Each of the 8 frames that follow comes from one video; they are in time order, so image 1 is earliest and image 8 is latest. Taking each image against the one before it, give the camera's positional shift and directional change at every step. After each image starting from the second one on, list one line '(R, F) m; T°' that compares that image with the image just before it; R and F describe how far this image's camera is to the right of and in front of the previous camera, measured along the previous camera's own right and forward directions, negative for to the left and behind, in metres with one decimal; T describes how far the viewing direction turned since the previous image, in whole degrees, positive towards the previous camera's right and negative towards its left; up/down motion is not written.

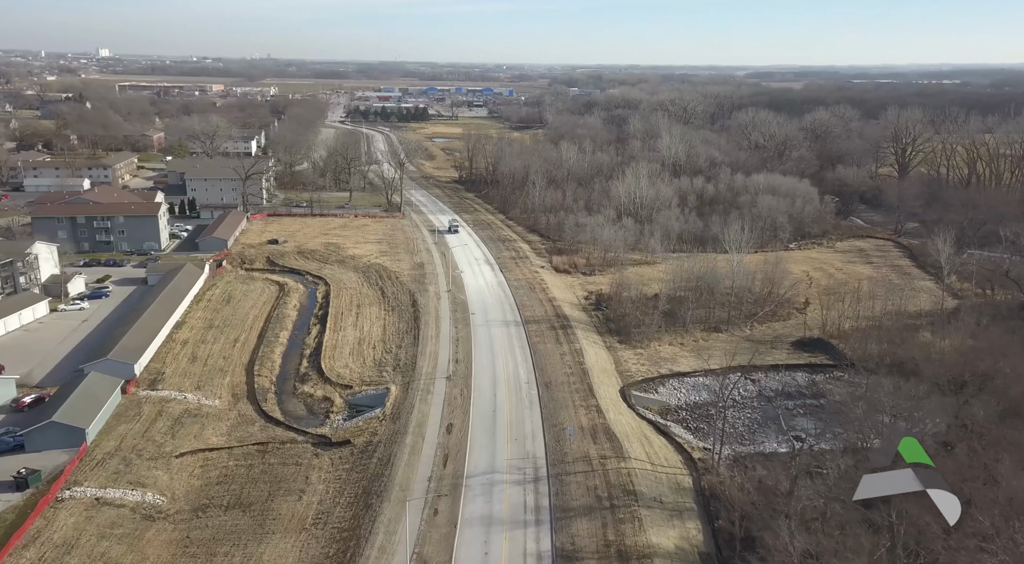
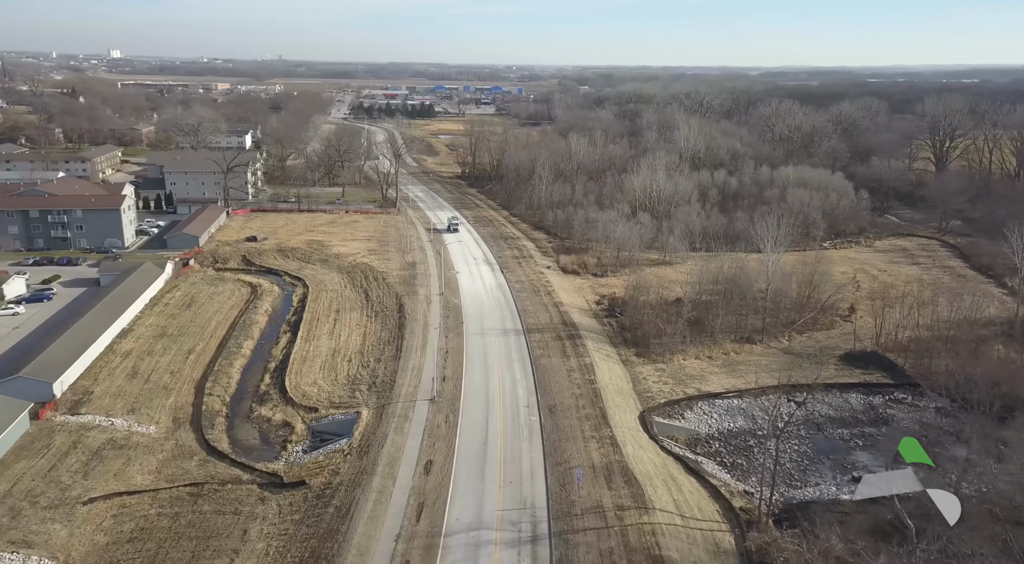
(+0.4, +5.7) m; -1°
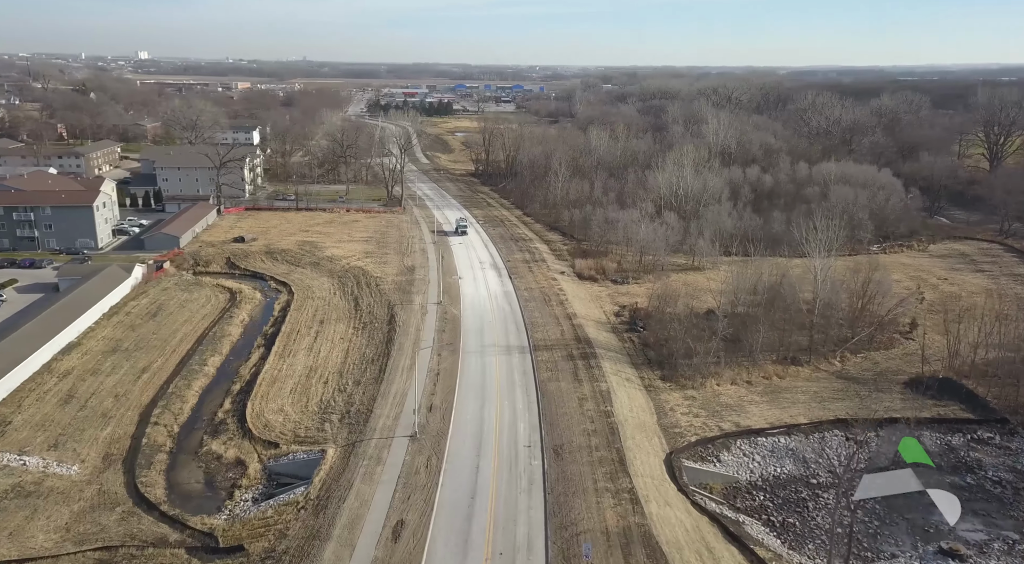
(+0.6, +4.9) m; -1°
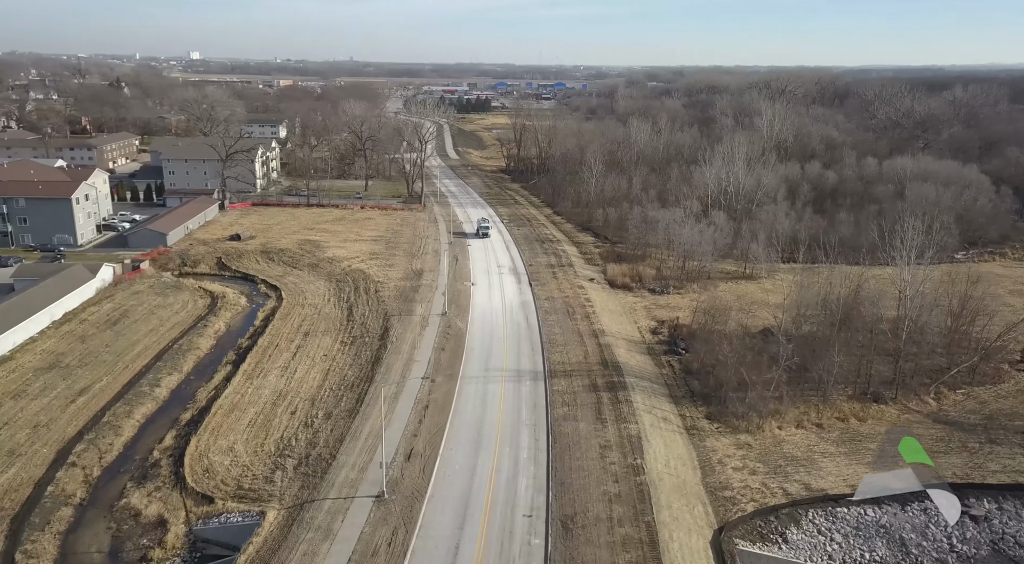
(+0.8, +5.5) m; -3°
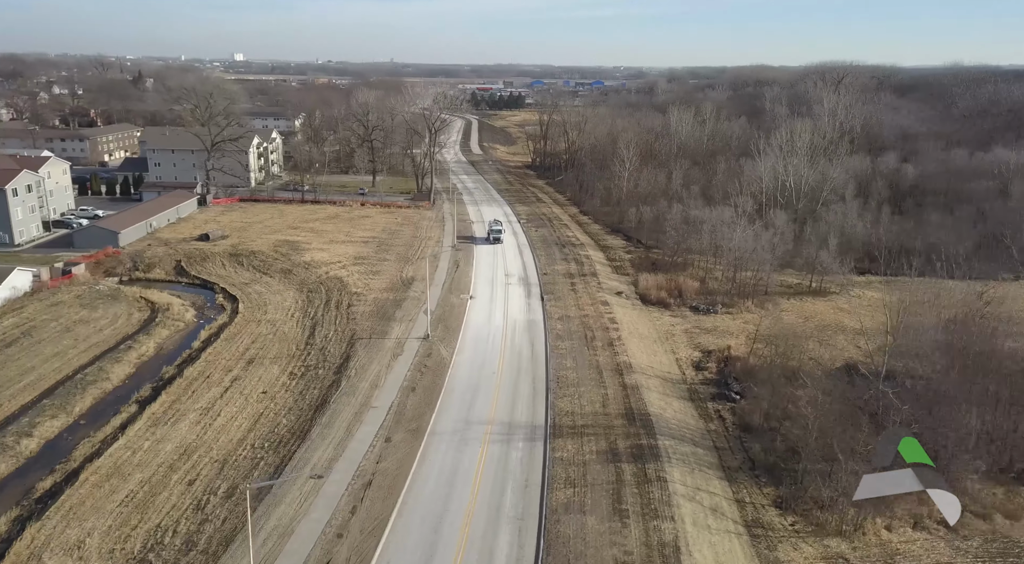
(+1.0, +6.9) m; -2°
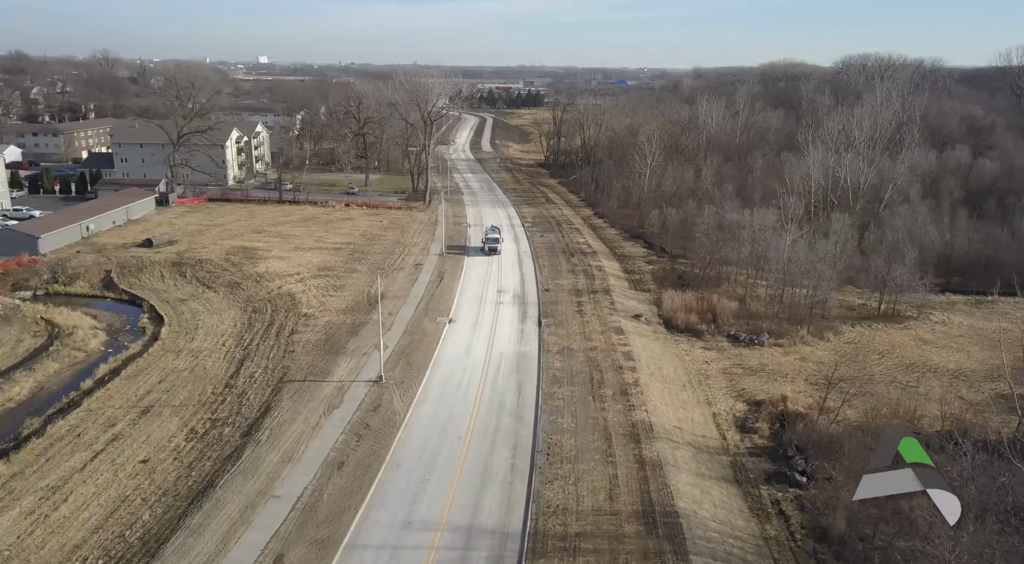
(+0.8, +6.1) m; -1°
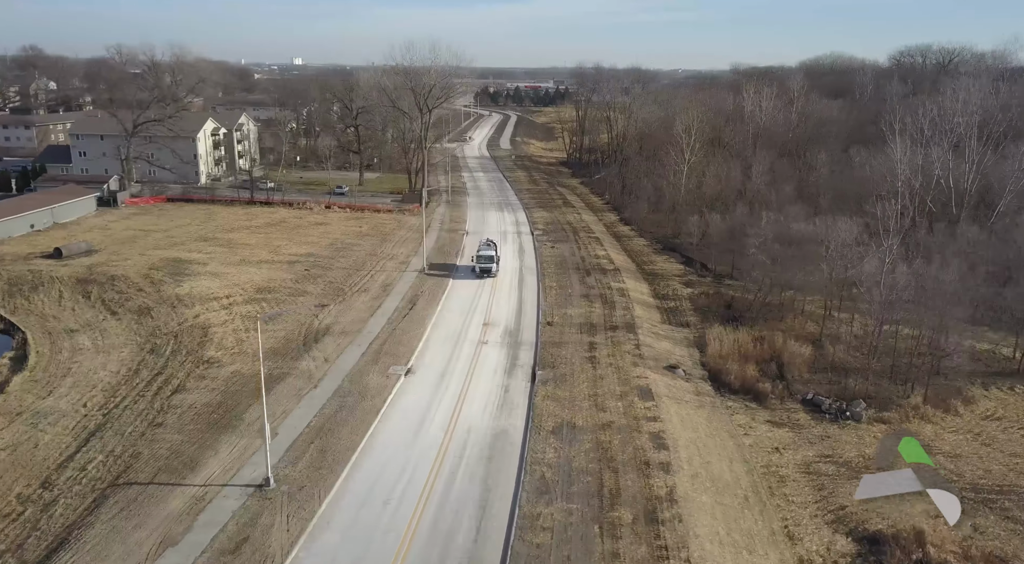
(+0.9, +6.8) m; -2°
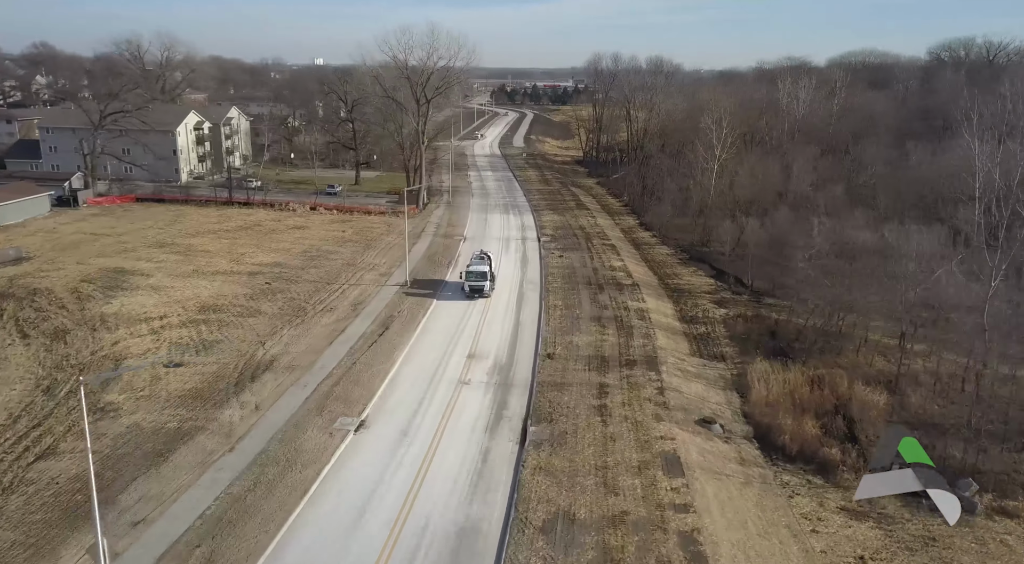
(+0.5, +4.0) m; -1°
